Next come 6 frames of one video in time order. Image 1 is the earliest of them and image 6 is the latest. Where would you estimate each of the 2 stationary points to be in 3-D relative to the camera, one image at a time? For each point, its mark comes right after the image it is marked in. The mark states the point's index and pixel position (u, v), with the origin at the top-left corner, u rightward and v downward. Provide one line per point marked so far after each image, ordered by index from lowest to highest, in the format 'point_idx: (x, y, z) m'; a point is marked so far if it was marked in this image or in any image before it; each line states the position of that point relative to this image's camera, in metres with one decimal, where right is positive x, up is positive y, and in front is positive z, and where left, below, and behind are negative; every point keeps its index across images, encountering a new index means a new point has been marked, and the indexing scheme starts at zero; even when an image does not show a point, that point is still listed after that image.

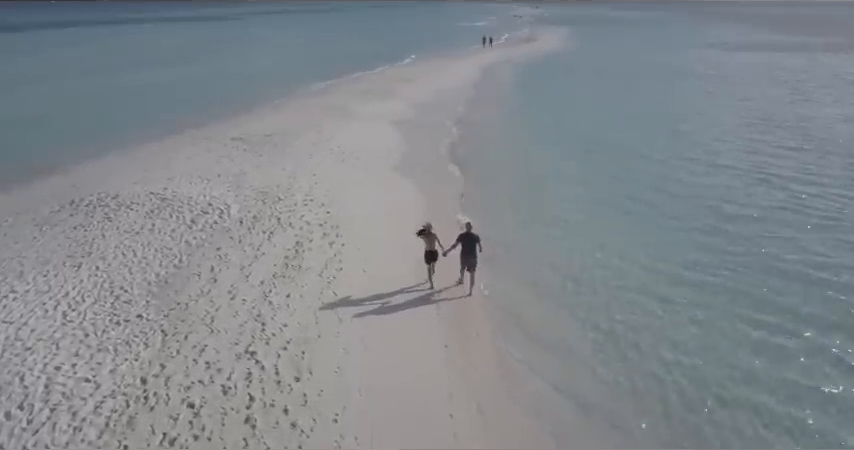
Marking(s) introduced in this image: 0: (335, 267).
0: (-2.0, -0.9, +13.4) m
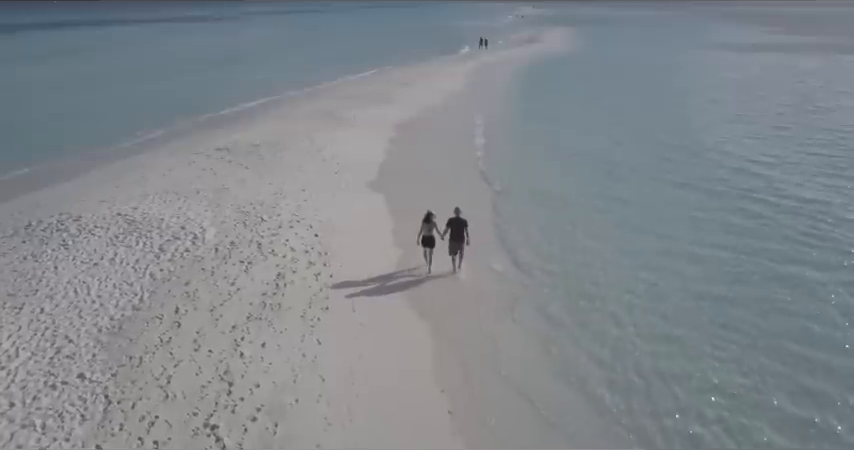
0: (-2.1, -1.5, +11.6) m
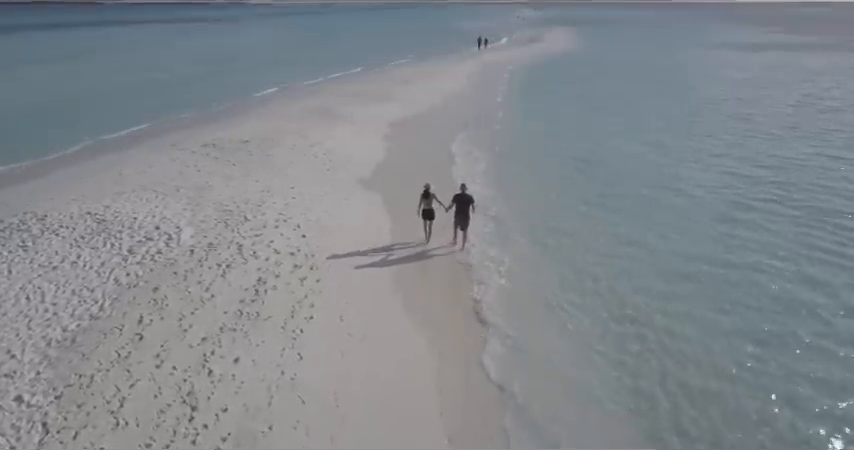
0: (-2.1, -1.5, +10.3) m
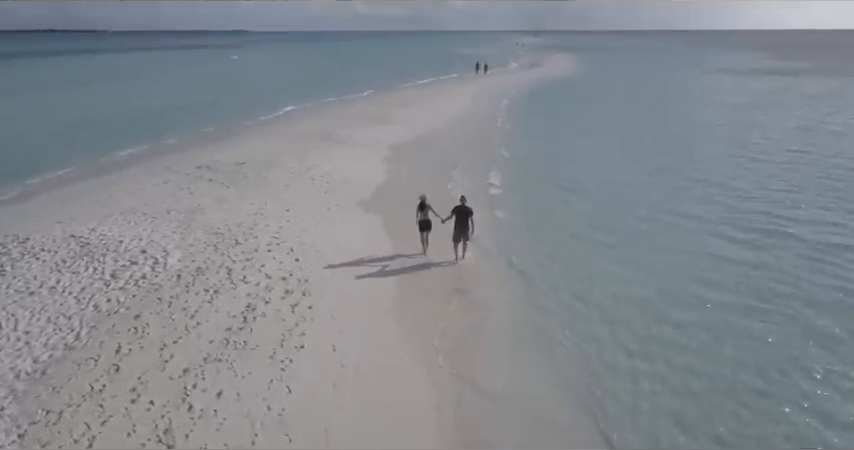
0: (-2.1, -1.9, +9.7) m
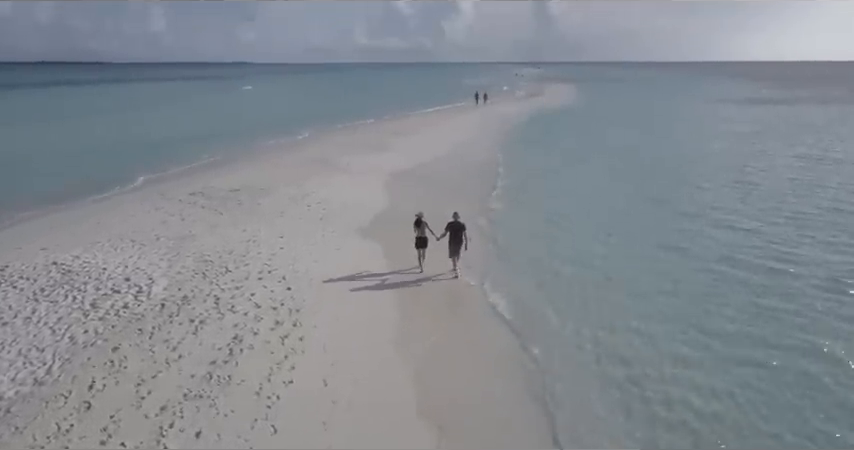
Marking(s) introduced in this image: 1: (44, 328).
0: (-2.1, -2.2, +9.0) m
1: (-6.3, -1.7, +10.0) m
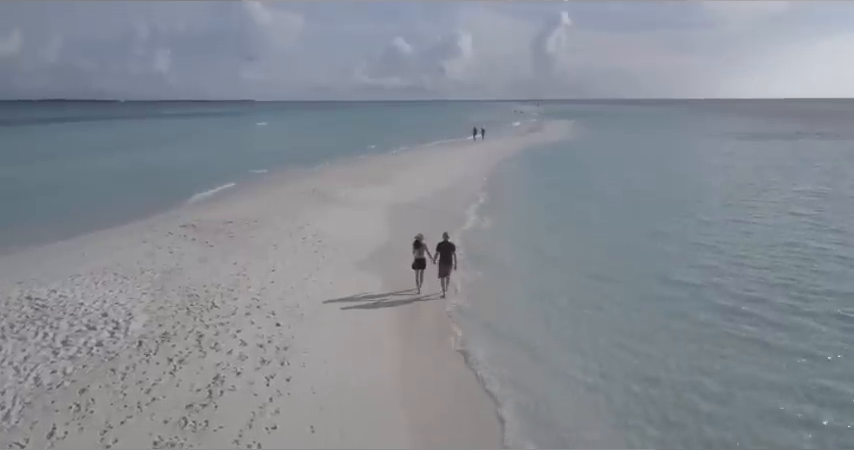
0: (-2.2, -2.6, +8.2) m
1: (-6.3, -2.1, +9.2) m
